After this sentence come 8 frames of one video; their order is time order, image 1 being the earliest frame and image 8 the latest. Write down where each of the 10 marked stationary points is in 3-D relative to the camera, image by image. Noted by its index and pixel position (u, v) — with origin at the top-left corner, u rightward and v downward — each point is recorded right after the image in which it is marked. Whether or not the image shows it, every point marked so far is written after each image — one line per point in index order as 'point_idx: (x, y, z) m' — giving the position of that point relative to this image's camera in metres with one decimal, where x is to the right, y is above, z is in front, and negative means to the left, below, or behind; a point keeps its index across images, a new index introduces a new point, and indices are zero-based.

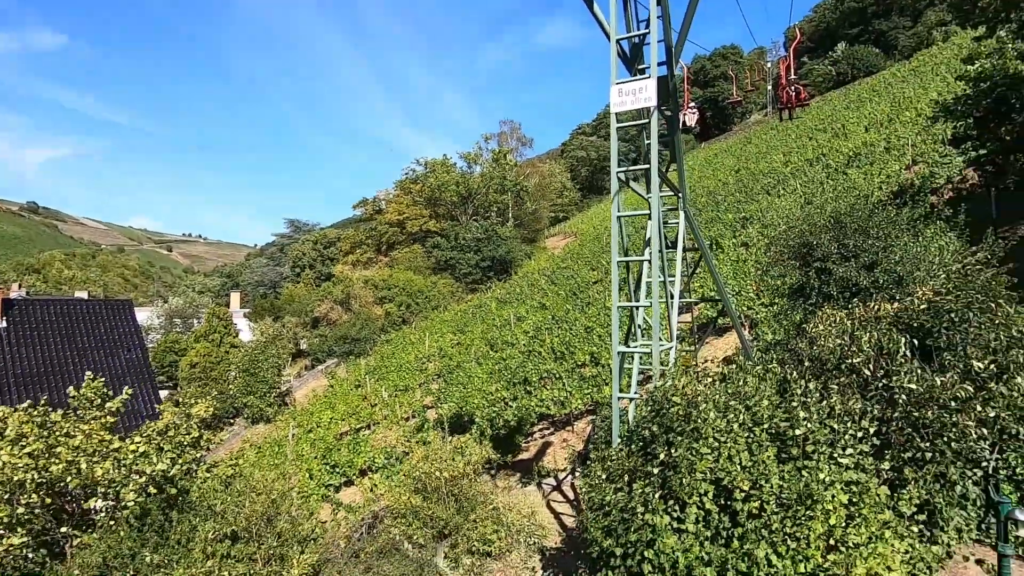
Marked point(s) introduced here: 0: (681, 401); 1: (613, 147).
0: (+1.2, -0.8, +3.6) m
1: (+0.8, +1.2, +4.4) m
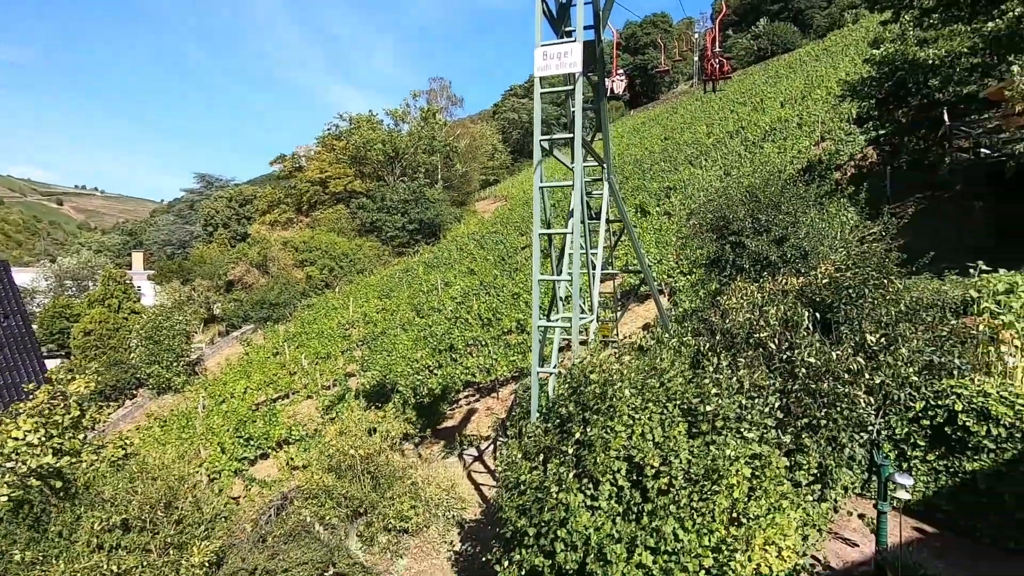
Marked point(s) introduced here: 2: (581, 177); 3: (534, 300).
0: (+0.6, -0.6, +3.6) m
1: (+0.2, +1.4, +4.2) m
2: (+0.6, +0.9, +4.4) m
3: (+0.2, -0.1, +4.5) m
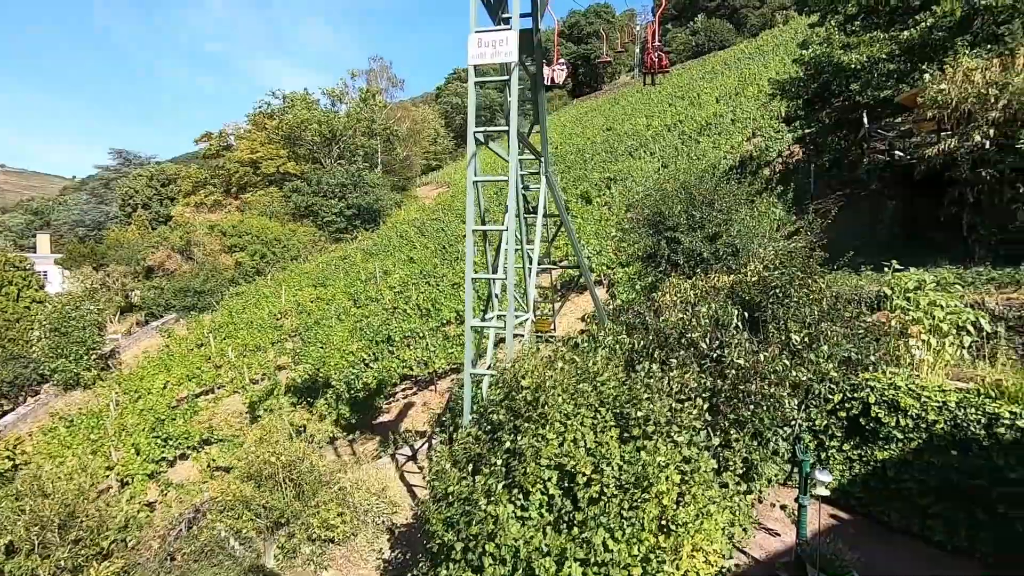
0: (+0.1, -0.6, +3.5) m
1: (-0.3, +1.4, +4.0) m
2: (0.0, +0.9, +4.3) m
3: (-0.4, -0.1, +4.3) m
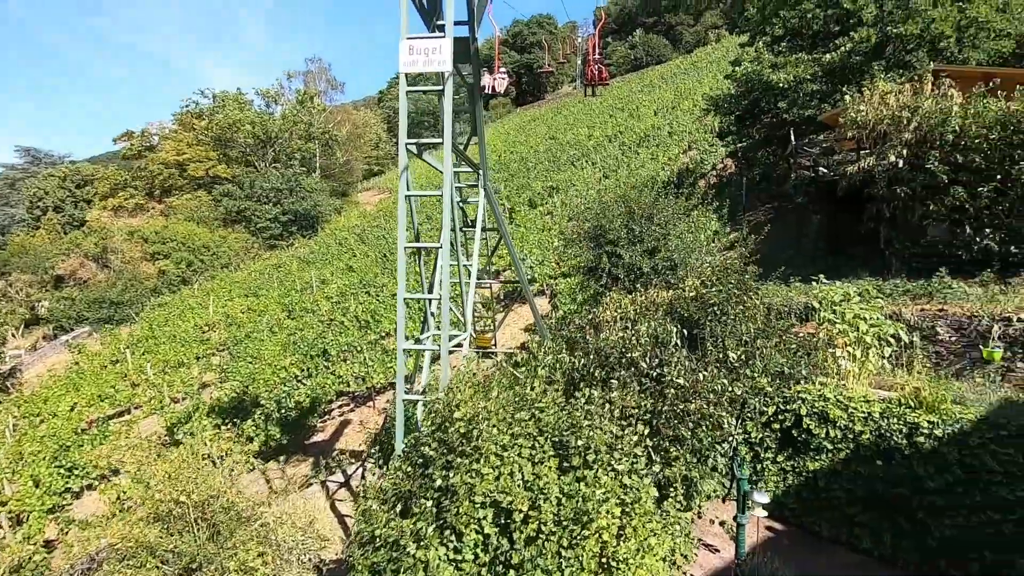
0: (-0.3, -0.8, +3.3) m
1: (-0.8, +1.2, +3.8) m
2: (-0.5, +0.8, +4.1) m
3: (-0.9, -0.2, +4.1) m
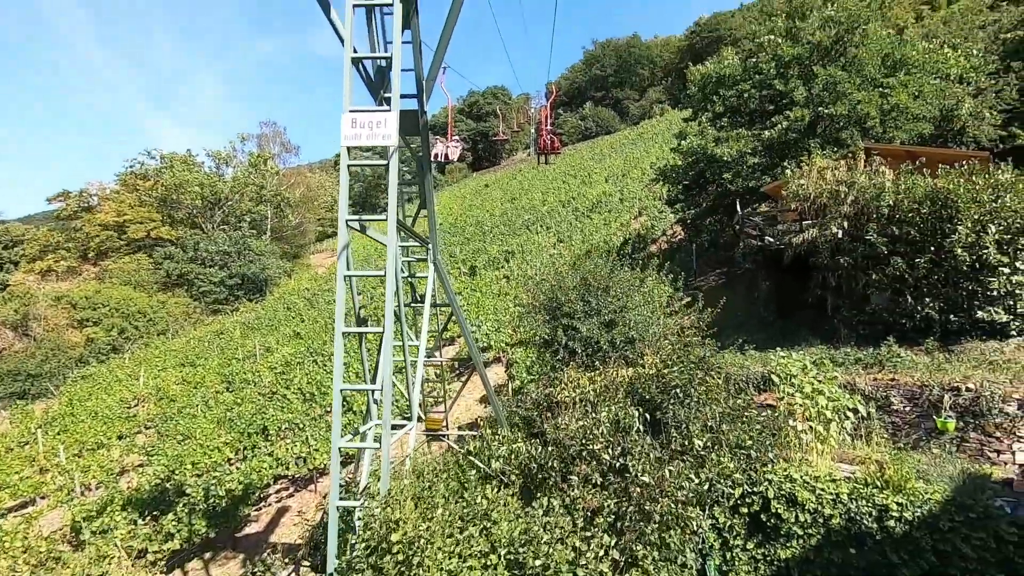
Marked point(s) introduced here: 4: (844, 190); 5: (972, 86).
0: (-0.6, -1.3, +2.9) m
1: (-1.1, +0.7, +3.5) m
2: (-0.8, +0.2, +3.8) m
3: (-1.2, -0.9, +3.6) m
4: (+4.9, +1.4, +7.8) m
5: (+10.4, +4.6, +12.0) m
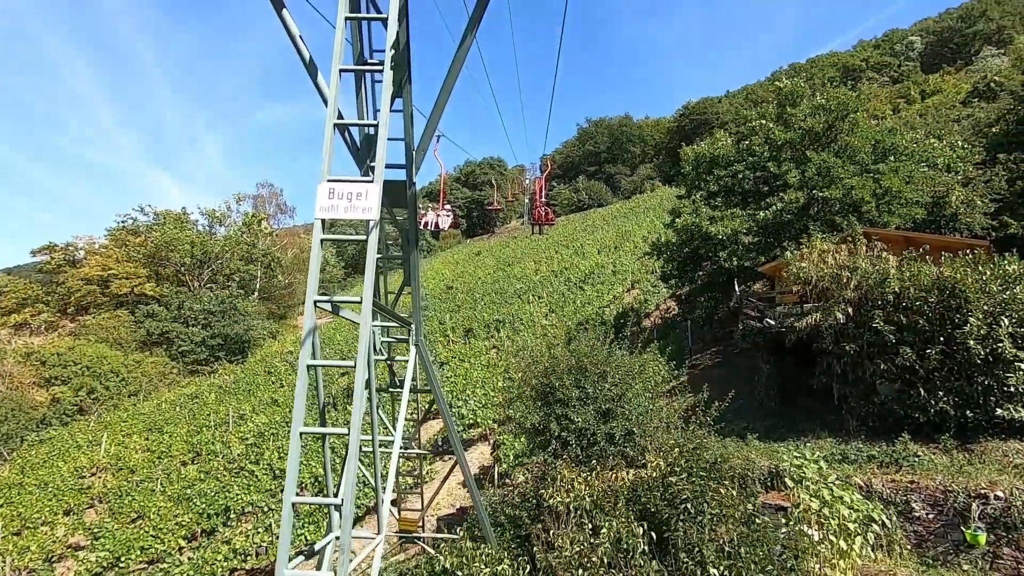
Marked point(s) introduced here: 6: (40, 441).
0: (-0.7, -1.7, +2.3) m
1: (-1.2, +0.1, +3.1) m
2: (-0.9, -0.4, +3.4) m
3: (-1.3, -1.4, +3.1) m
4: (+4.8, +0.2, +7.5) m
5: (+10.3, +2.6, +12.3) m
6: (-15.4, -5.0, +17.3) m
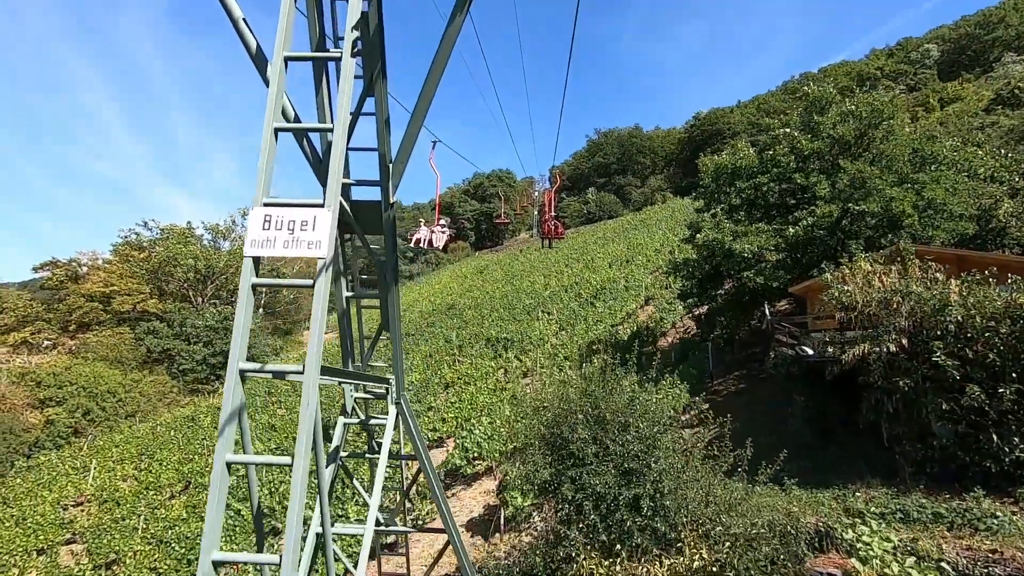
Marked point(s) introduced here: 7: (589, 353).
0: (-0.7, -2.0, +1.4) m
1: (-1.2, -0.1, +2.3) m
2: (-0.9, -0.7, +2.6) m
3: (-1.3, -1.6, +2.3) m
4: (+4.8, -0.1, +6.6) m
5: (+10.5, +2.2, +11.3) m
6: (-15.2, -5.6, +16.6) m
7: (+2.1, -1.8, +14.6) m
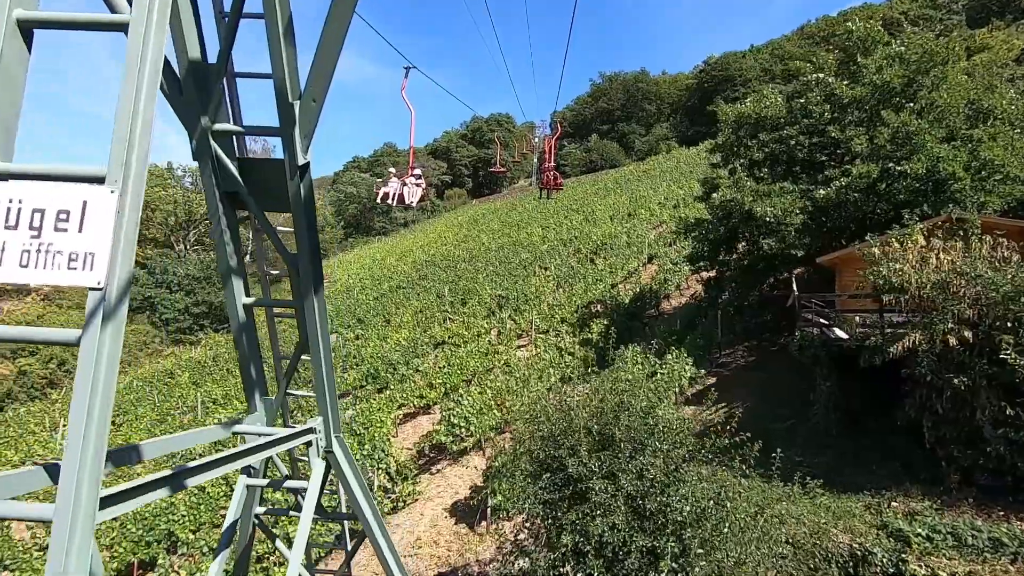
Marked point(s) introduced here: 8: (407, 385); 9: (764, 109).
0: (-0.8, -2.2, +0.6) m
1: (-1.2, -0.2, +1.3) m
2: (-1.0, -0.7, +1.5) m
3: (-1.4, -1.7, +1.3) m
4: (+4.8, +0.1, +5.6) m
5: (+10.4, +2.7, +10.0) m
6: (-15.4, -4.0, +15.9) m
7: (+2.0, -0.8, +13.6) m
8: (-2.4, -2.3, +12.4) m
9: (+5.4, +3.8, +11.3) m
